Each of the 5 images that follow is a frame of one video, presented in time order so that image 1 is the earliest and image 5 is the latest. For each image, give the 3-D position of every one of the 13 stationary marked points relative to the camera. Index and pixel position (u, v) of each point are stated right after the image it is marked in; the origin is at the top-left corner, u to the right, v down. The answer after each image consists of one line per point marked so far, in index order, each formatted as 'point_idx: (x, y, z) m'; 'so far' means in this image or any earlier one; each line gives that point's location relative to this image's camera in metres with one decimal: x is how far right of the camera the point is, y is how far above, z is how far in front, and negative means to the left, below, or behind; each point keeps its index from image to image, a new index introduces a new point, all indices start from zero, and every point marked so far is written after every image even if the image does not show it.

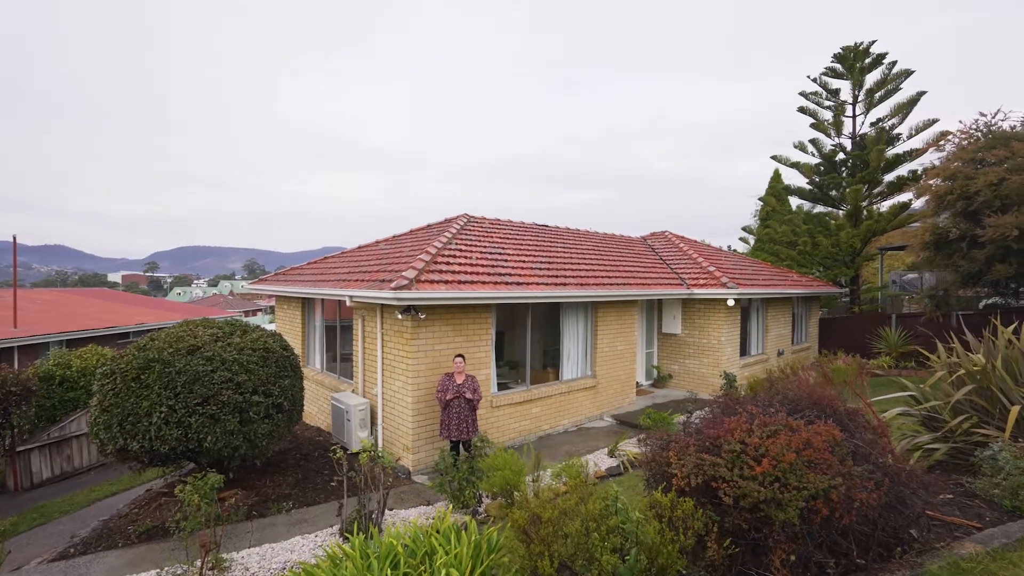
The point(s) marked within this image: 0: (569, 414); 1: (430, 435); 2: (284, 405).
0: (+1.0, -2.2, +8.8) m
1: (-1.1, -2.0, +6.6) m
2: (-2.7, -1.4, +5.9) m
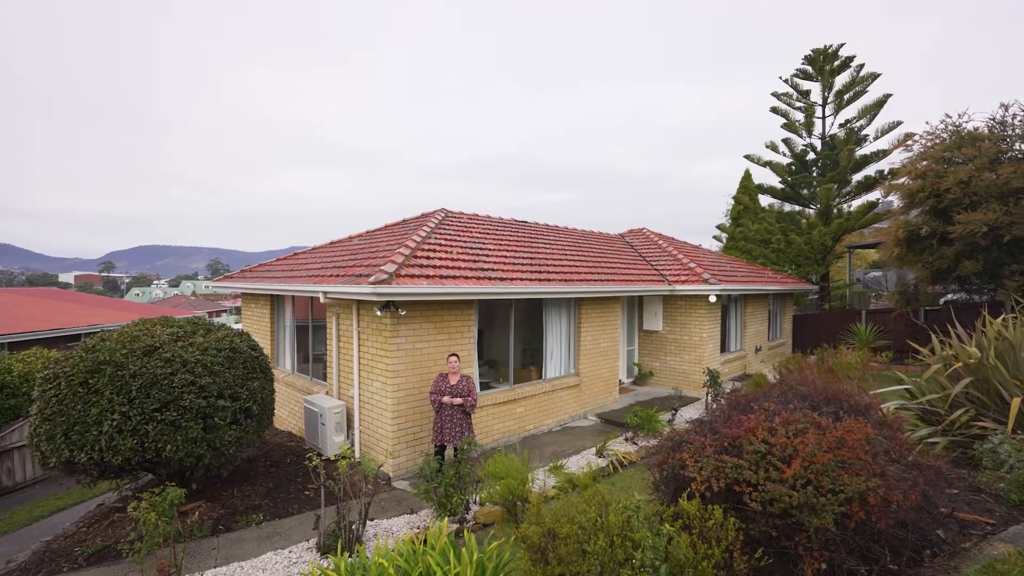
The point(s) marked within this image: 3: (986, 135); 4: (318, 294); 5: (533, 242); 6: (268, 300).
0: (+0.7, -2.2, +8.6) m
1: (-1.3, -1.9, +6.2) m
2: (-2.9, -1.3, +5.5) m
3: (+10.6, +3.4, +11.1) m
4: (-2.8, -0.1, +7.2) m
5: (+0.4, +1.0, +10.5) m
6: (-4.4, -0.2, +8.9) m
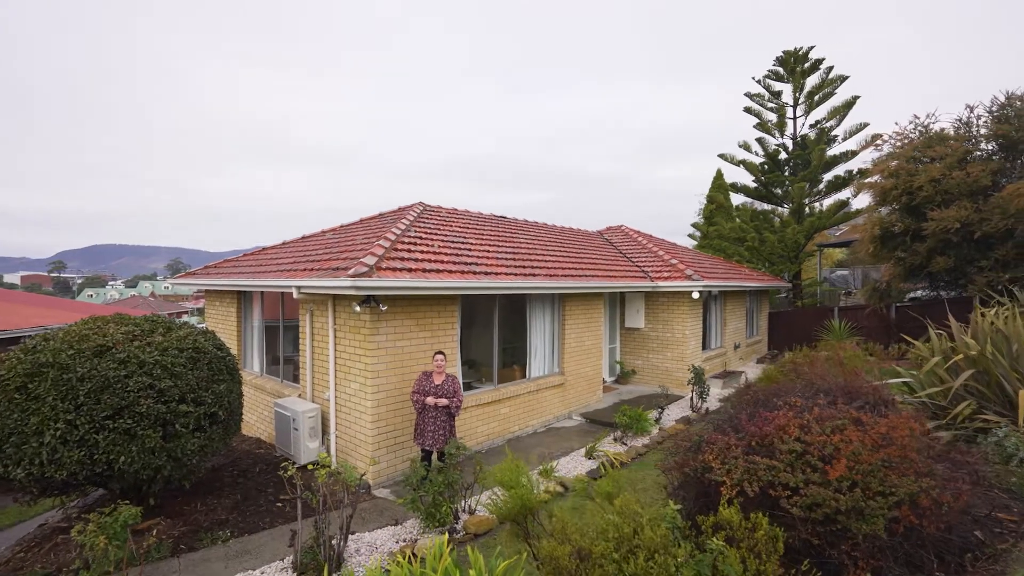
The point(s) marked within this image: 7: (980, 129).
0: (+0.4, -2.1, +8.3) m
1: (-1.4, -1.8, +5.9) m
2: (-3.0, -1.3, +5.0) m
3: (+10.1, +3.5, +11.4) m
4: (-3.0, 0.0, +6.7) m
5: (+0.1, +1.0, +10.2) m
6: (-4.7, -0.2, +8.3) m
7: (+10.6, +3.6, +11.3) m
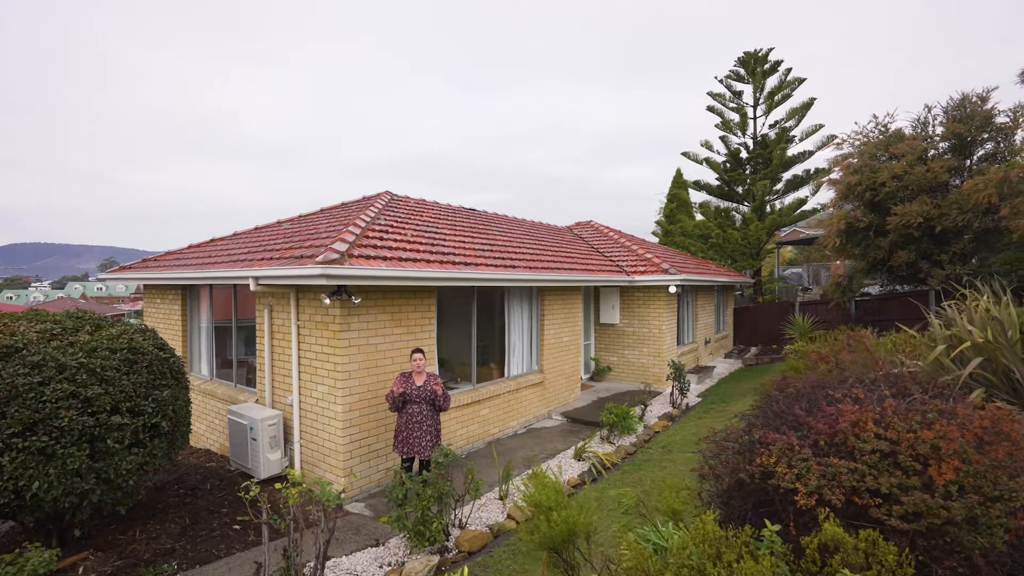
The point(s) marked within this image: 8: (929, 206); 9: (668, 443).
0: (+0.1, -2.0, +7.8) m
1: (-1.5, -1.7, +5.3) m
2: (-3.0, -1.2, +4.3) m
3: (+9.5, +3.6, +11.7) m
4: (-3.2, +0.1, +6.0) m
5: (-0.5, +1.1, +9.7) m
6: (-5.0, -0.1, +7.4) m
7: (+10.0, +3.8, +11.7) m
8: (+8.9, +1.8, +10.6) m
9: (+2.1, -2.1, +6.9) m
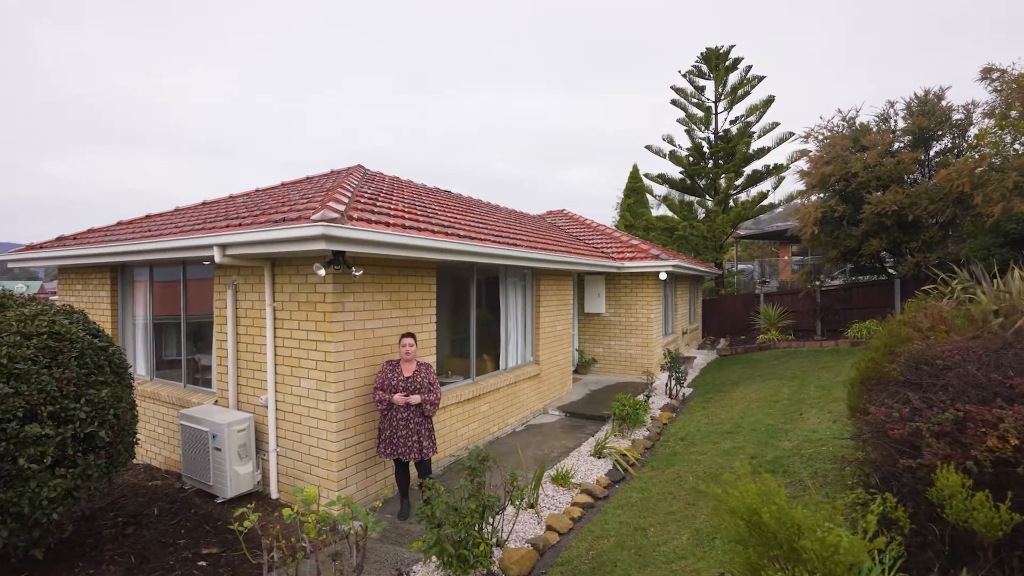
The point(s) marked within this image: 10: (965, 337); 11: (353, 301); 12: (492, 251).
0: (0.0, -1.7, +7.1) m
1: (-1.3, -1.5, +4.3) m
2: (-2.7, -1.0, +3.2) m
3: (+8.9, +3.9, +12.0) m
4: (-3.0, +0.3, +4.8) m
5: (-0.7, +1.4, +8.9) m
6: (-5.0, +0.1, +6.1) m
7: (+9.4, +4.1, +12.0) m
8: (+8.5, +2.1, +10.9) m
9: (+2.2, -1.9, +6.3) m
10: (+2.8, -0.2, +3.1) m
11: (-1.3, -0.1, +4.3) m
12: (-0.2, +0.4, +5.8) m
